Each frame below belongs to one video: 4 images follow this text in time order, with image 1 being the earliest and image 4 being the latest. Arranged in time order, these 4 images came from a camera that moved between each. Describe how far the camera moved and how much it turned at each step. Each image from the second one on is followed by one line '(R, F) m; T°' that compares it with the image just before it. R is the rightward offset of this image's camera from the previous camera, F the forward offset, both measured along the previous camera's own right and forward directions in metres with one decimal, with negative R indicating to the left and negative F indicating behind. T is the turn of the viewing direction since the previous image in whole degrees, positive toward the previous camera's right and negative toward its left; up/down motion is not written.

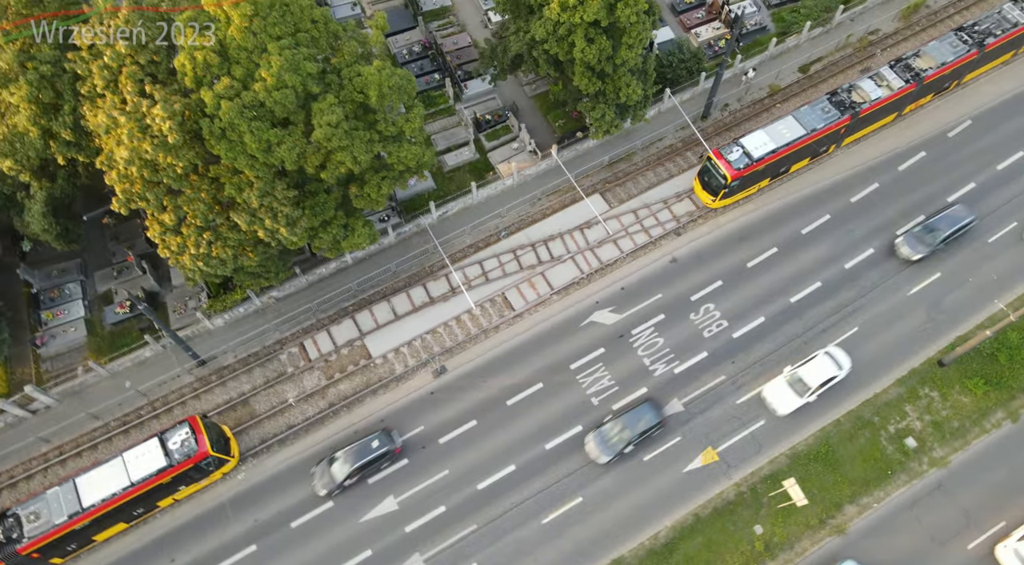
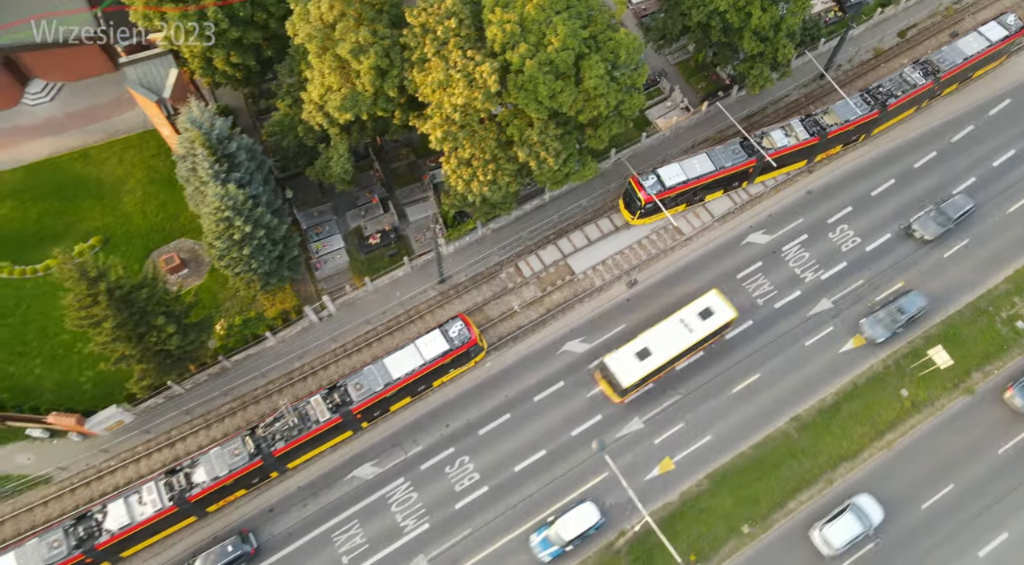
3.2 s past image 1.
(-12.5, -10.9) m; -1°
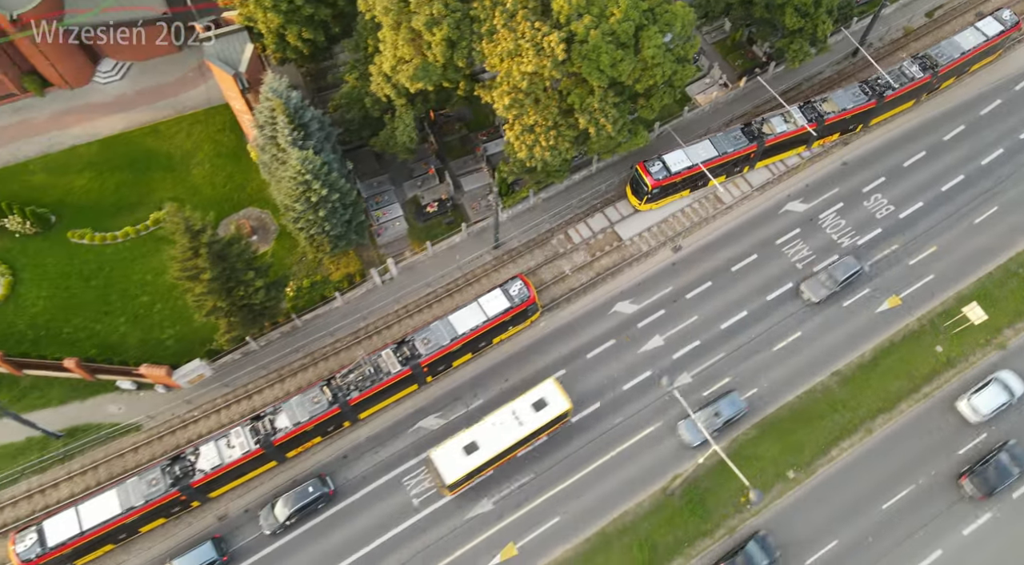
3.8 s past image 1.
(-3.6, -3.0) m; 0°
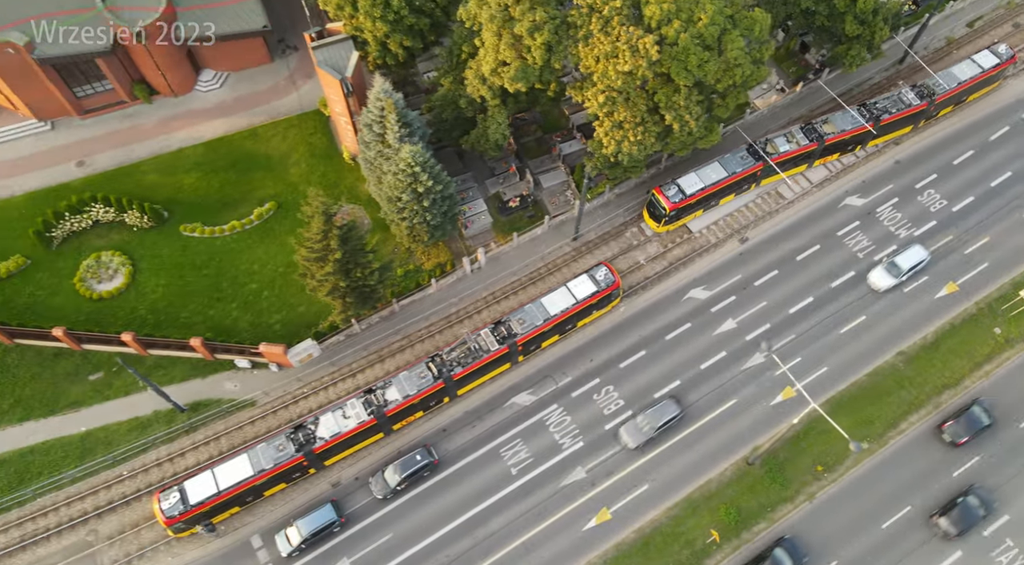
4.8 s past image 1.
(-5.8, -4.0) m; -1°
